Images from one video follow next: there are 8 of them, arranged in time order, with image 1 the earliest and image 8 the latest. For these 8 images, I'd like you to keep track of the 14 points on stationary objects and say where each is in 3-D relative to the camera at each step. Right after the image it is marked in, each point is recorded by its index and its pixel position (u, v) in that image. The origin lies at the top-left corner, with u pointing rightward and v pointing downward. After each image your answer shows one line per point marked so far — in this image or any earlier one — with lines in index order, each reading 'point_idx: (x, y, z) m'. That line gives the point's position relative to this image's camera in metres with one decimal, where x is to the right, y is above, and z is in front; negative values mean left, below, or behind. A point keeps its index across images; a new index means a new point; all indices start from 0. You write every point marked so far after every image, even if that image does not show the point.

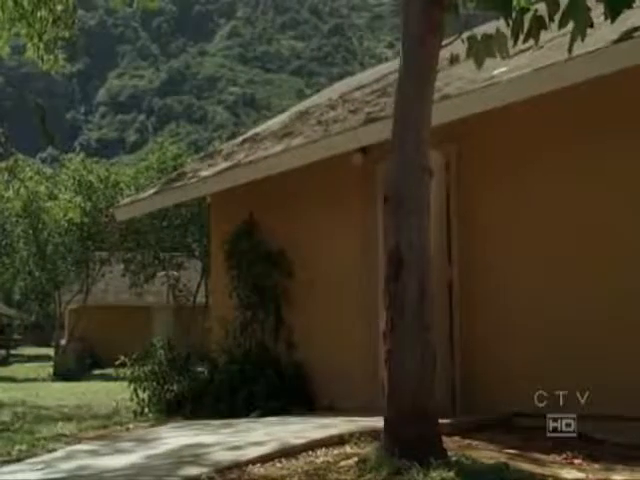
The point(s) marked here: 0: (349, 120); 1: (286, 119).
0: (+0.4, +1.7, +11.3) m
1: (-0.7, +2.4, +15.4) m
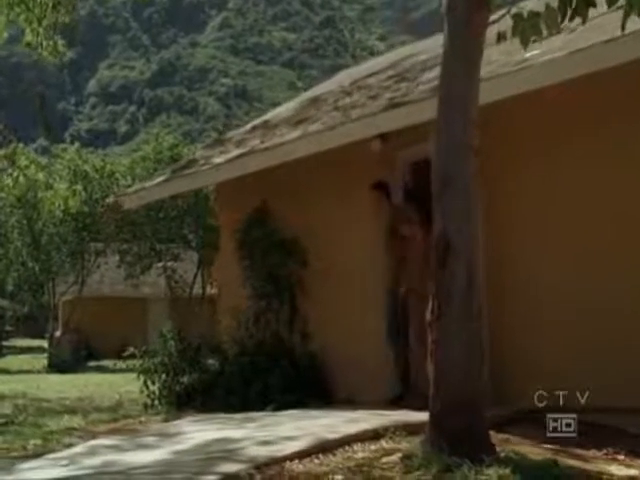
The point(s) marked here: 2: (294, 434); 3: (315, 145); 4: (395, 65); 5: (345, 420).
0: (+0.7, +1.9, +11.0) m
1: (-0.5, +2.6, +15.0) m
2: (-0.2, -1.8, +7.3) m
3: (-0.1, +1.3, +11.0) m
4: (+1.2, +3.0, +13.8) m
5: (+0.3, -1.9, +8.2) m
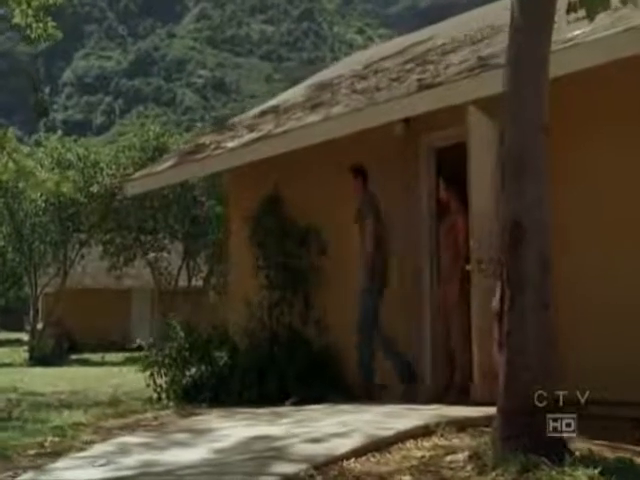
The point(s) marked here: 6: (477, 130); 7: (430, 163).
0: (+1.0, +2.1, +10.6) m
1: (-0.3, +2.8, +14.6) m
2: (+0.2, -1.7, +6.8) m
3: (+0.2, +1.5, +10.5) m
4: (+1.5, +3.2, +13.4) m
5: (+0.7, -1.7, +7.8) m
6: (+1.9, +1.3, +9.3) m
7: (+1.5, +1.1, +10.9) m
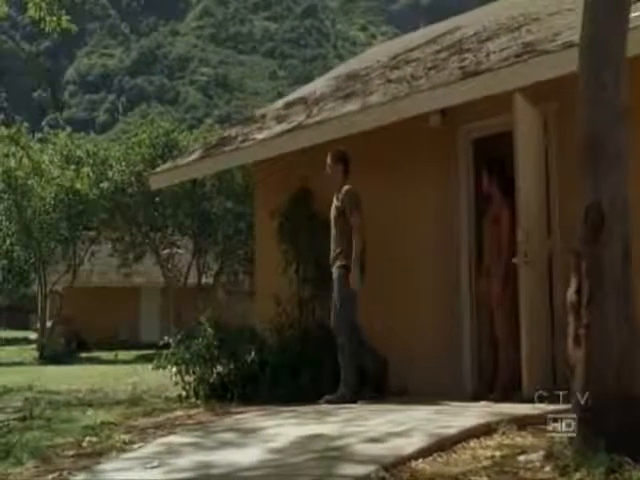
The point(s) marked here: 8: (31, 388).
0: (+1.5, +2.1, +10.3) m
1: (+0.2, +2.9, +14.3) m
2: (+0.6, -1.6, +6.5) m
3: (+0.7, +1.6, +10.2) m
4: (+1.9, +3.3, +13.1) m
5: (+1.1, -1.6, +7.5) m
6: (+2.3, +1.4, +9.0) m
7: (+2.0, +1.2, +10.6) m
8: (-6.9, -3.6, +18.8) m
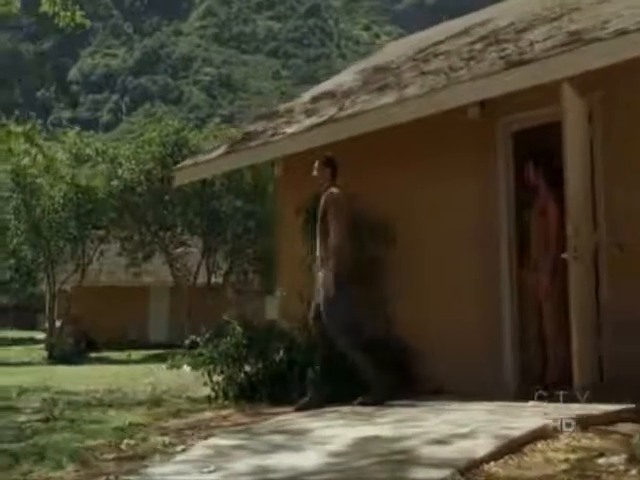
0: (+1.9, +2.2, +9.9) m
1: (+0.7, +2.9, +14.0) m
2: (+1.1, -1.5, +6.2) m
3: (+1.2, +1.6, +9.9) m
4: (+2.4, +3.4, +12.8) m
5: (+1.6, -1.6, +7.2) m
6: (+2.8, +1.5, +8.7) m
7: (+2.5, +1.2, +10.3) m
8: (-6.5, -3.5, +18.6) m
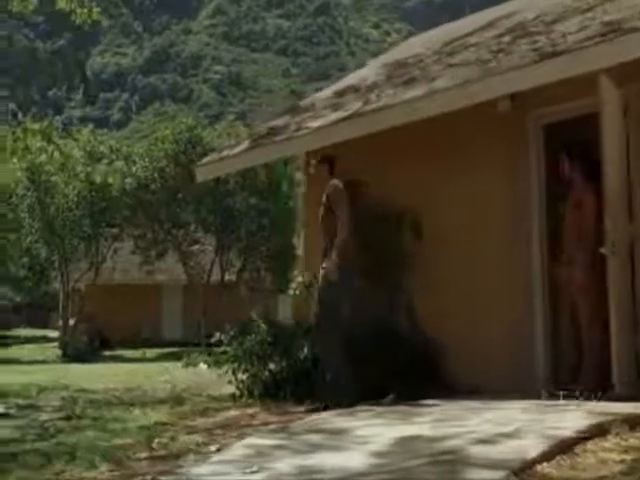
0: (+2.3, +2.3, +9.8) m
1: (+1.1, +3.0, +13.8) m
2: (+1.4, -1.5, +6.1) m
3: (+1.5, +1.7, +9.8) m
4: (+2.8, +3.4, +12.6) m
5: (+1.9, -1.5, +7.0) m
6: (+3.1, +1.5, +8.5) m
7: (+2.8, +1.3, +10.1) m
8: (-6.0, -3.5, +18.5) m
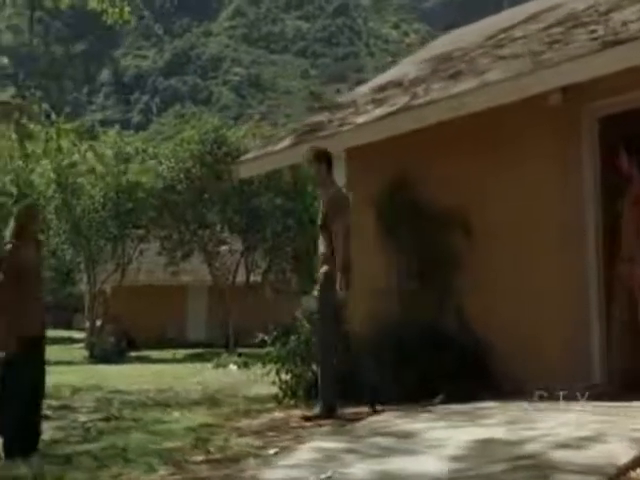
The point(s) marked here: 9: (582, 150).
0: (+2.9, +2.3, +9.5) m
1: (+1.8, +3.0, +13.5) m
2: (+1.9, -1.4, +5.8) m
3: (+2.1, +1.7, +9.5) m
4: (+3.4, +3.5, +12.3) m
5: (+2.5, -1.5, +6.7) m
6: (+3.7, +1.6, +8.2) m
7: (+3.4, +1.3, +9.8) m
8: (-5.2, -3.5, +18.4) m
9: (+3.3, +1.1, +9.9) m
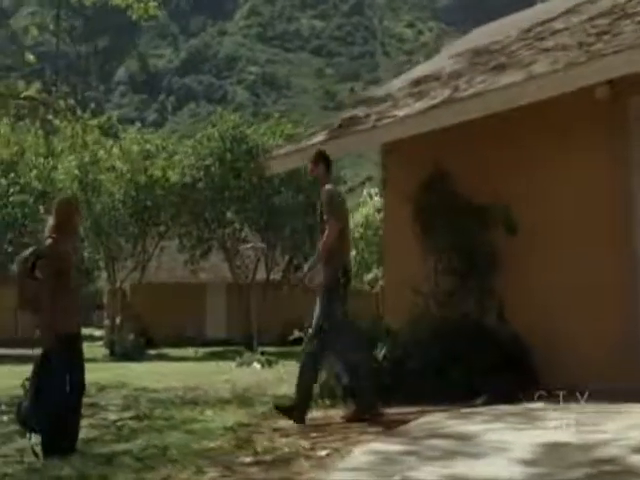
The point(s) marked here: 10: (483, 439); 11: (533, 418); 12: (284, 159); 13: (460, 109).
0: (+3.4, +2.3, +9.2) m
1: (+2.3, +3.1, +13.2) m
2: (+2.4, -1.4, +5.5) m
3: (+2.6, +1.8, +9.2) m
4: (+4.0, +3.5, +12.0) m
5: (+2.9, -1.5, +6.4) m
6: (+4.2, +1.6, +7.9) m
7: (+3.9, +1.4, +9.5) m
8: (-4.5, -3.4, +18.2) m
9: (+3.8, +1.2, +9.6) m
10: (+1.2, -1.5, +6.0) m
11: (+1.9, -1.6, +6.8) m
12: (-0.6, +1.3, +12.5) m
13: (+1.8, +1.7, +10.1) m
